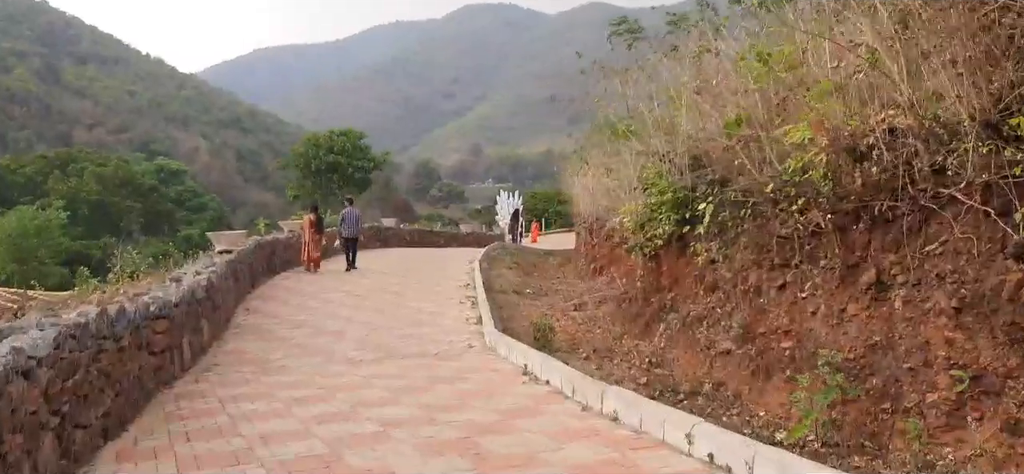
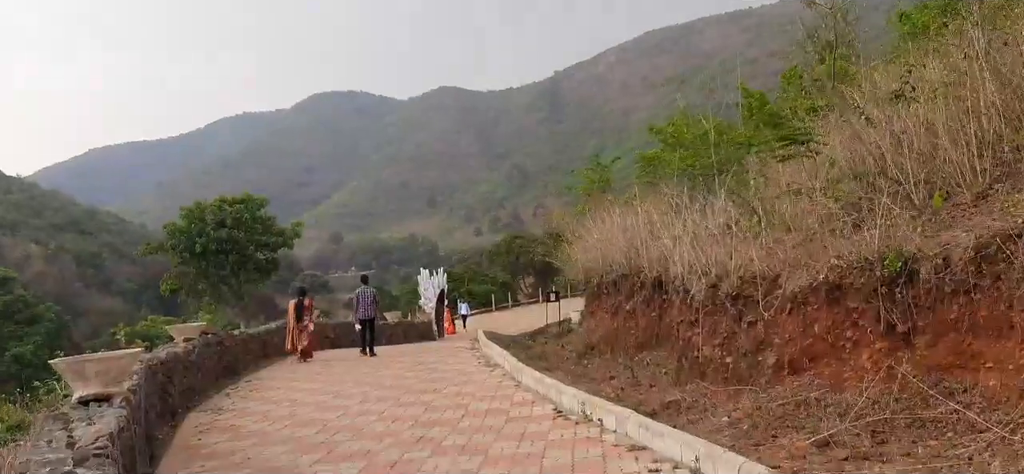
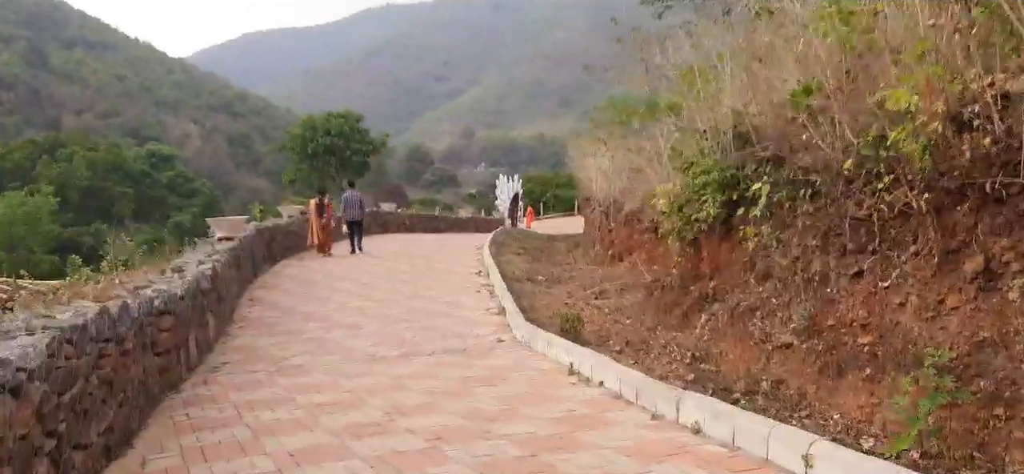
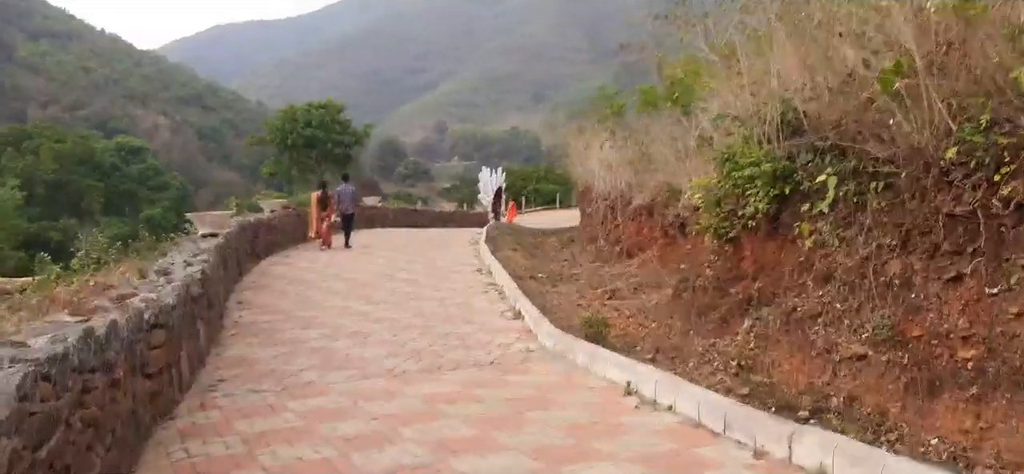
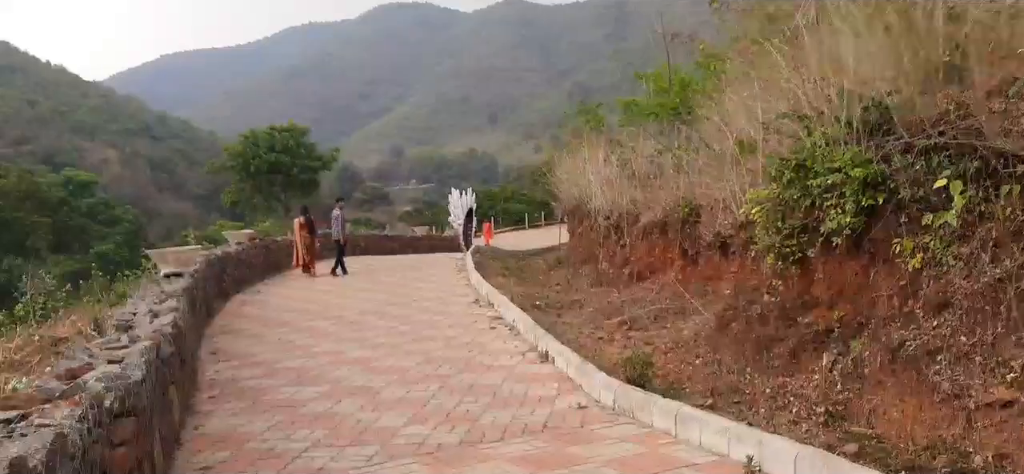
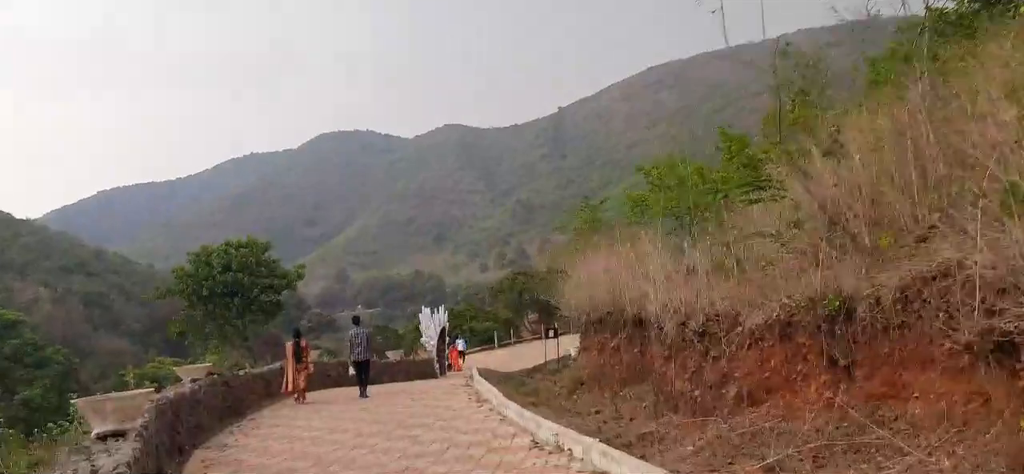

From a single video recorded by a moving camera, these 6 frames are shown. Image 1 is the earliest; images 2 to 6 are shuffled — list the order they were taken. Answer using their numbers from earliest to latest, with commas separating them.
3, 4, 5, 6, 2
